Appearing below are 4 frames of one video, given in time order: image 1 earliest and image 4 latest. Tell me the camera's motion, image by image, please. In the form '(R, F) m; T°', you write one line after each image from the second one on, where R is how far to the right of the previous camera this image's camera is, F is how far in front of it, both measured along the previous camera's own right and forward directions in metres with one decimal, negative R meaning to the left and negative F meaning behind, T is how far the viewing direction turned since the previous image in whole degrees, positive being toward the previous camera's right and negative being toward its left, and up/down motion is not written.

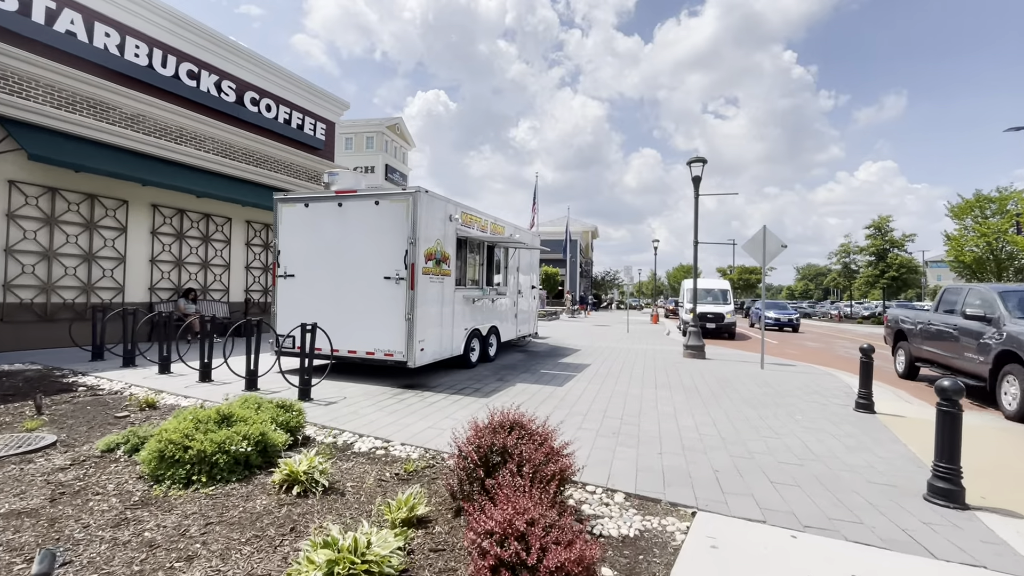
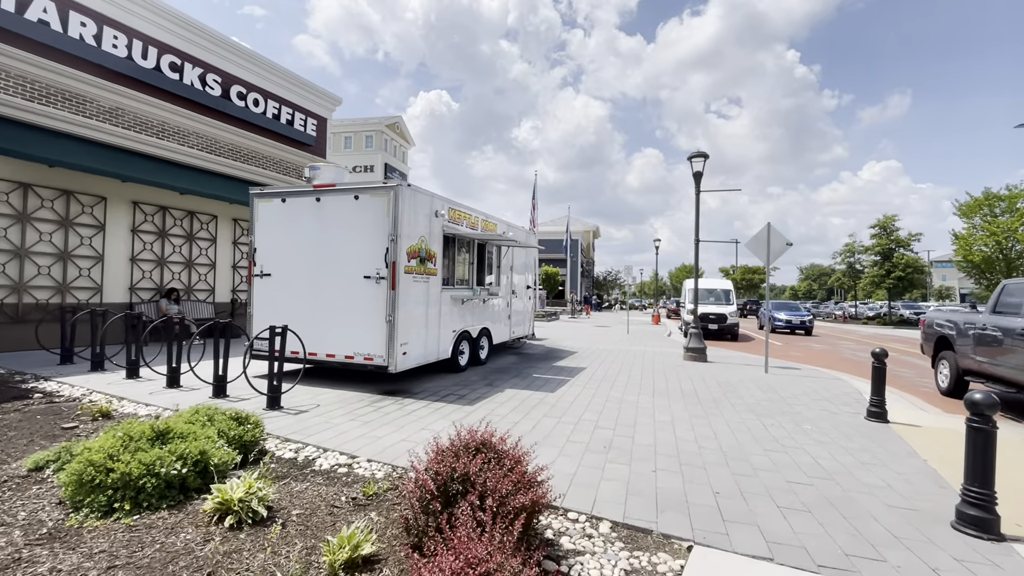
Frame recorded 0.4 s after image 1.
(+0.2, +0.5) m; 0°
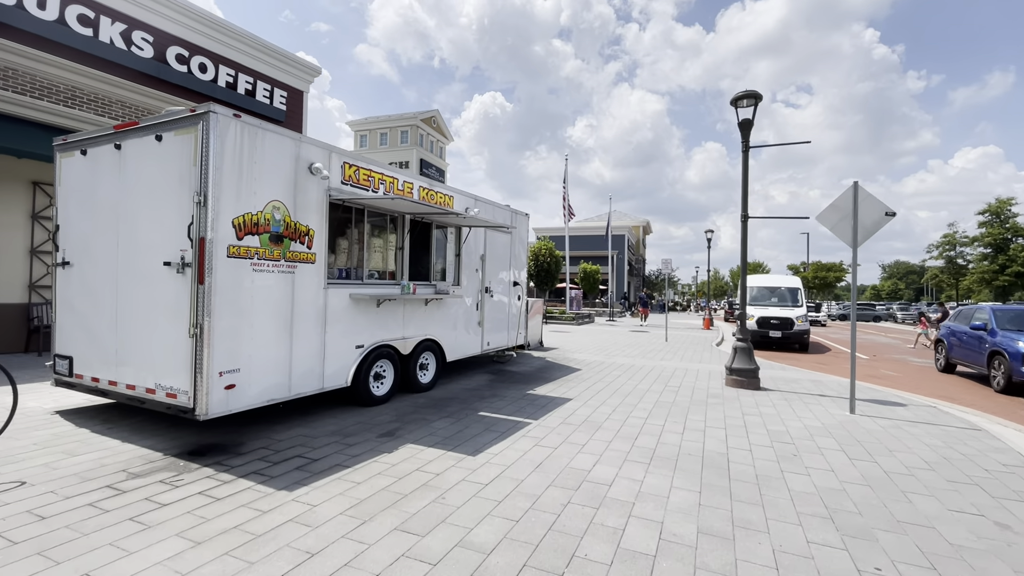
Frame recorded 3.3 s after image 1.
(+1.5, +3.2) m; -7°
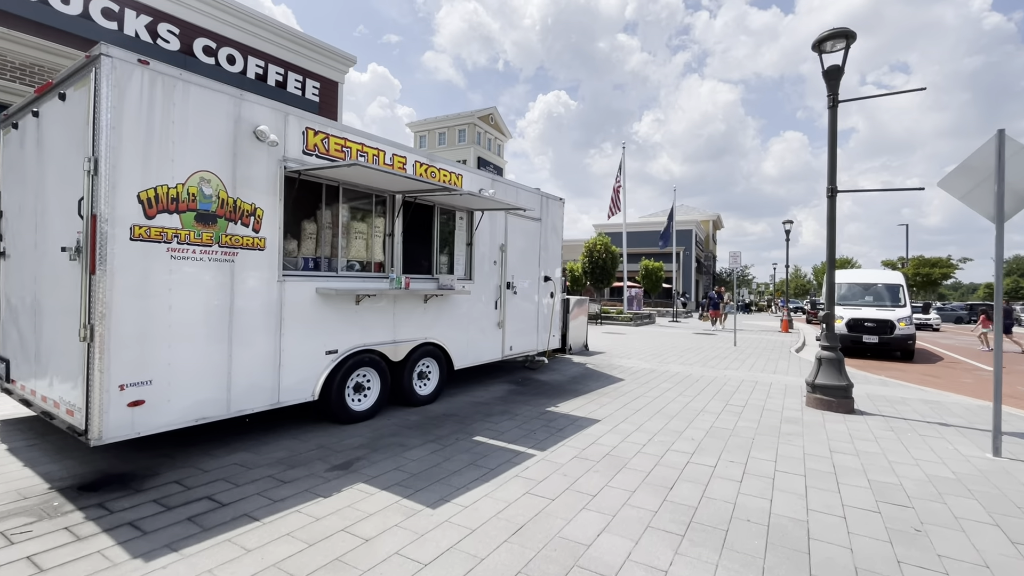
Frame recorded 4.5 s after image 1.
(+0.6, +1.4) m; -8°
